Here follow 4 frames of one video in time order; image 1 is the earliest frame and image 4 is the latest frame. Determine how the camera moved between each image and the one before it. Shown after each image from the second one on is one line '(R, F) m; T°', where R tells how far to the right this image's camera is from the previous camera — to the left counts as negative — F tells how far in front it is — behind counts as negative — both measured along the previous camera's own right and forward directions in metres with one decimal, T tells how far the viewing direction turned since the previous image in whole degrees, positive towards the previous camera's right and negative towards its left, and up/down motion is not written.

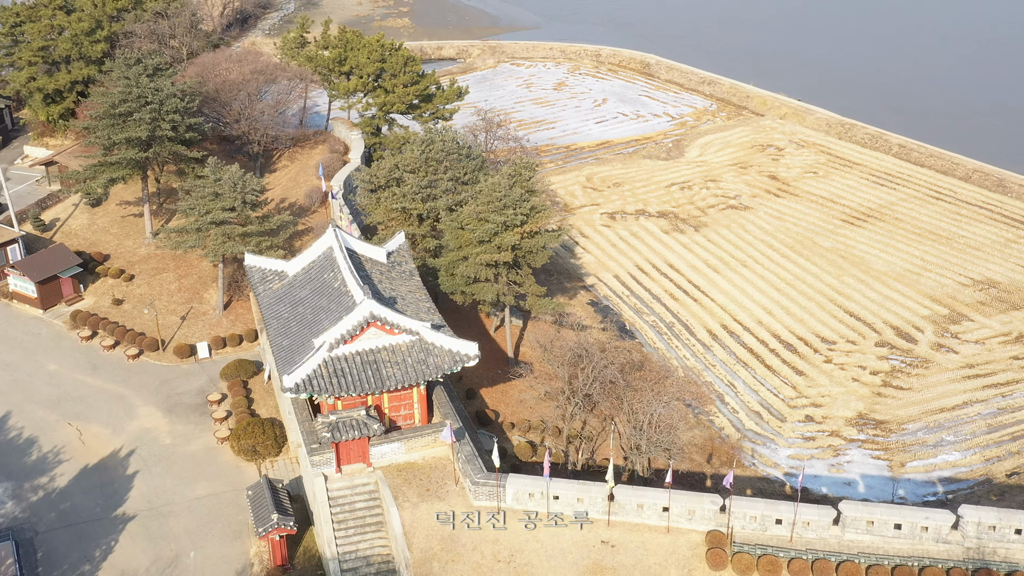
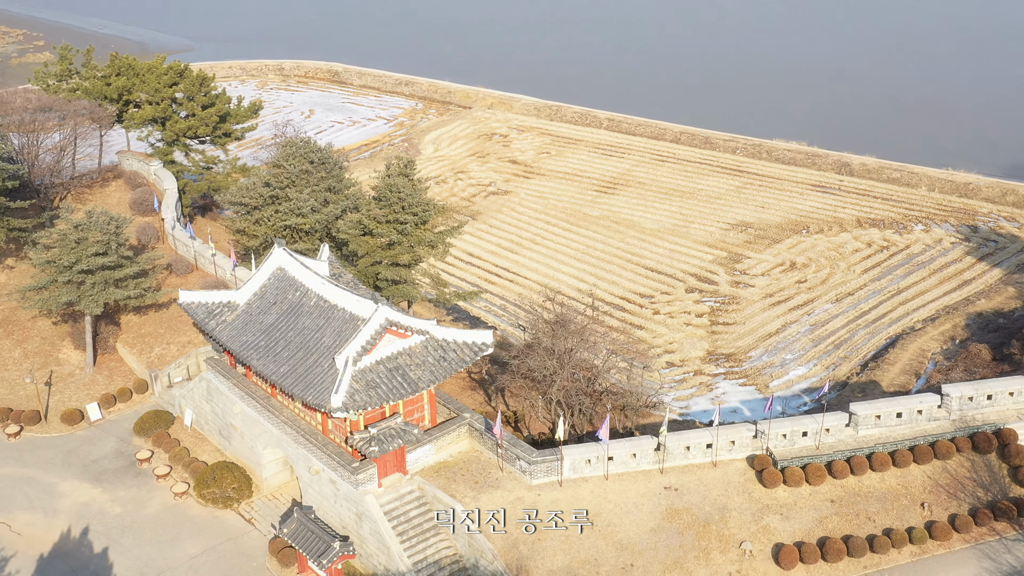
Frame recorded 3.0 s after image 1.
(-9.9, +1.2) m; +21°
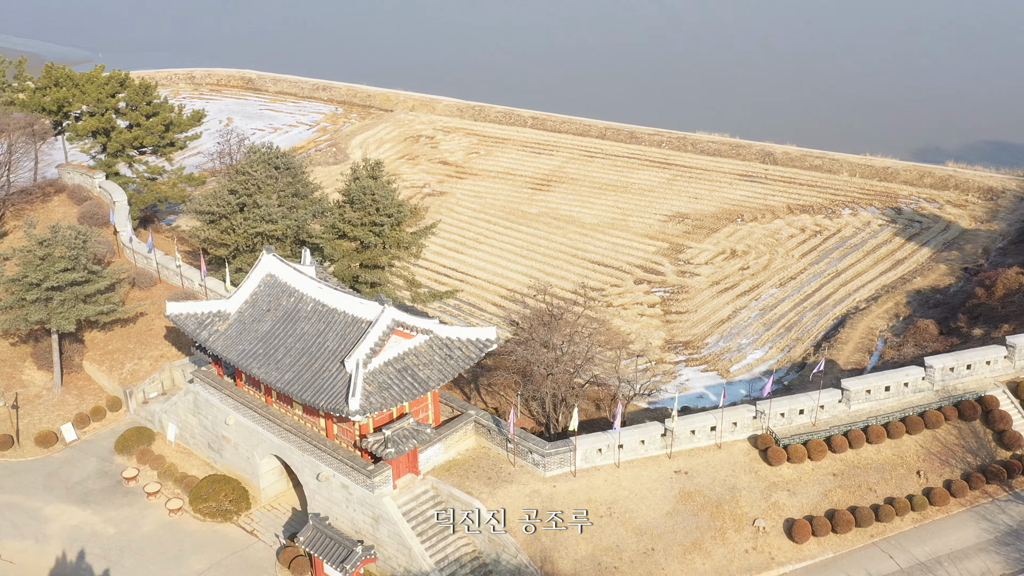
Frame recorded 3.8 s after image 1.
(-2.7, 0.0) m; +6°
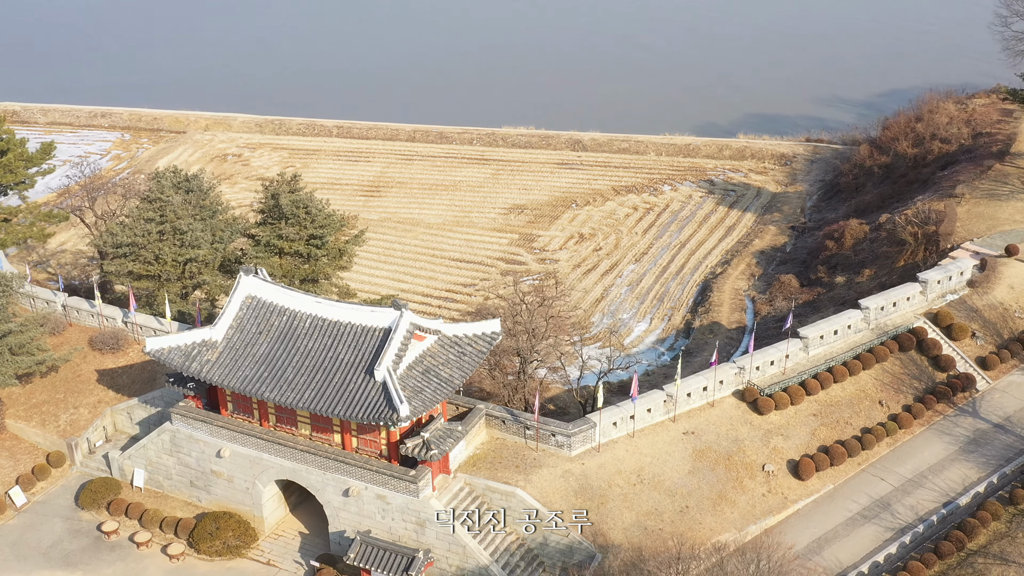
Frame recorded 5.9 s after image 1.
(-7.0, +0.3) m; +14°
